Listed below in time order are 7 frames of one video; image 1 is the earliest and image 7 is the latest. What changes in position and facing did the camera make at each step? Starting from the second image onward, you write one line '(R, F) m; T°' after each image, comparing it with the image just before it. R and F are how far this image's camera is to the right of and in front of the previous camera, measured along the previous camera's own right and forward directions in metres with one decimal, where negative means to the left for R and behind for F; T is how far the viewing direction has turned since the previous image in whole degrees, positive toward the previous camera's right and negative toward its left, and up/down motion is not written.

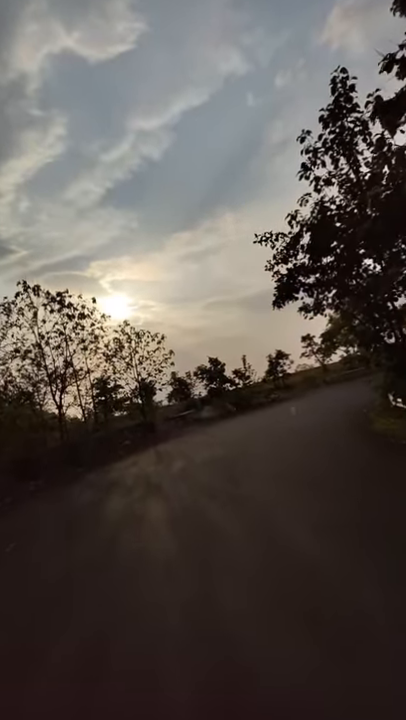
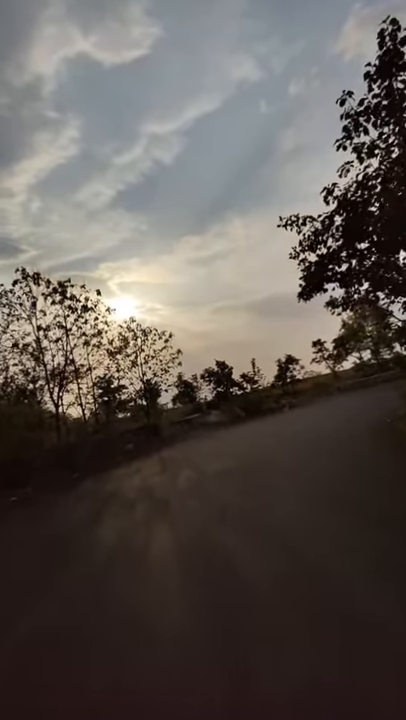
(-0.2, +1.0) m; -1°
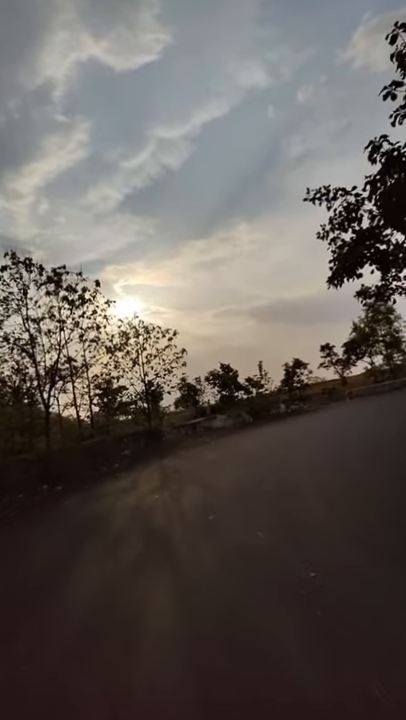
(-0.1, +1.2) m; -1°
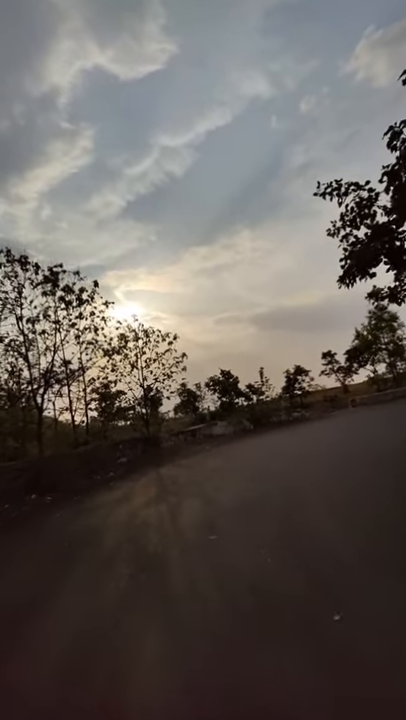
(0.0, +0.4) m; 0°
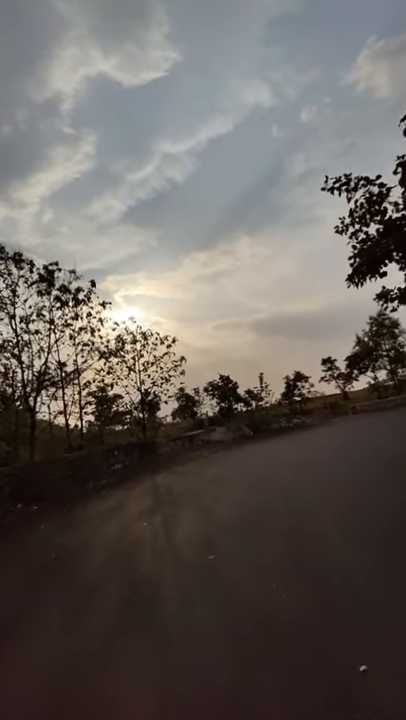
(0.0, +0.4) m; 0°
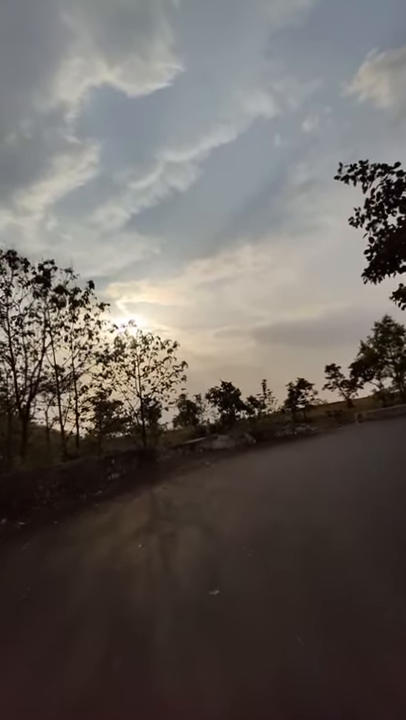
(0.0, +0.5) m; 0°
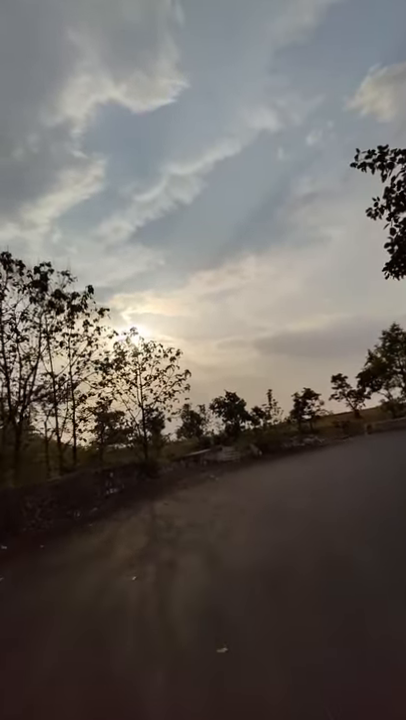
(0.0, +0.5) m; -1°
